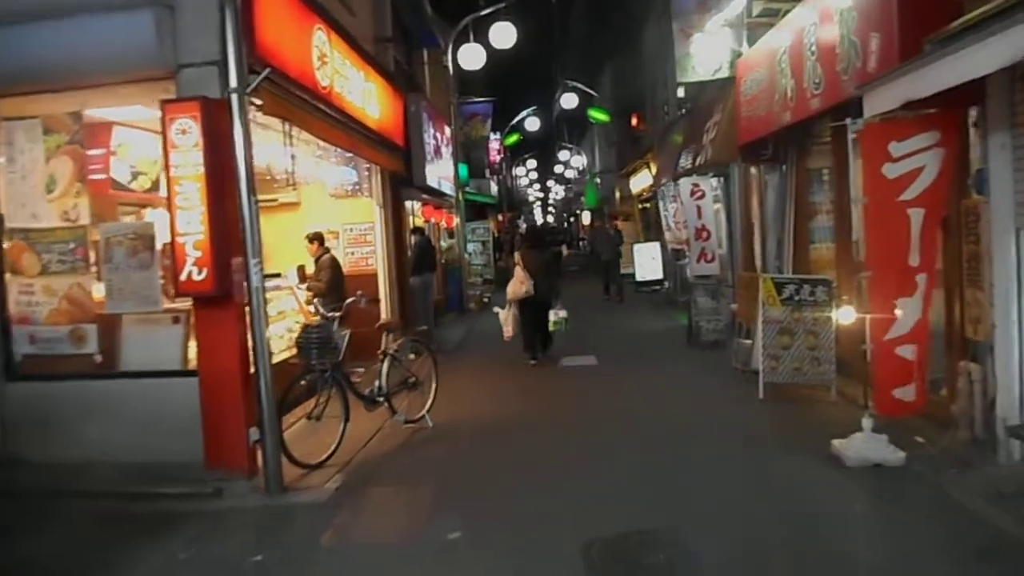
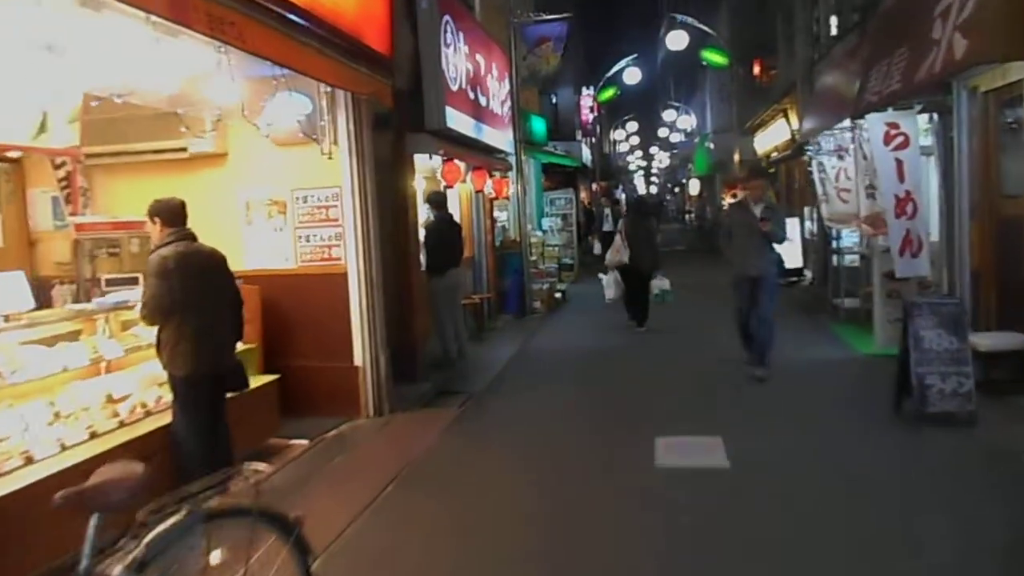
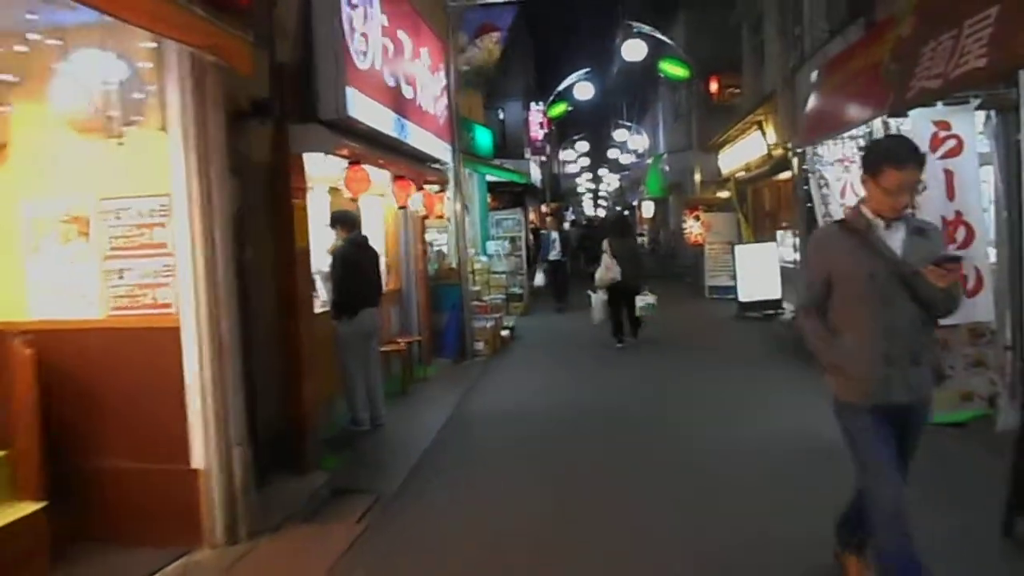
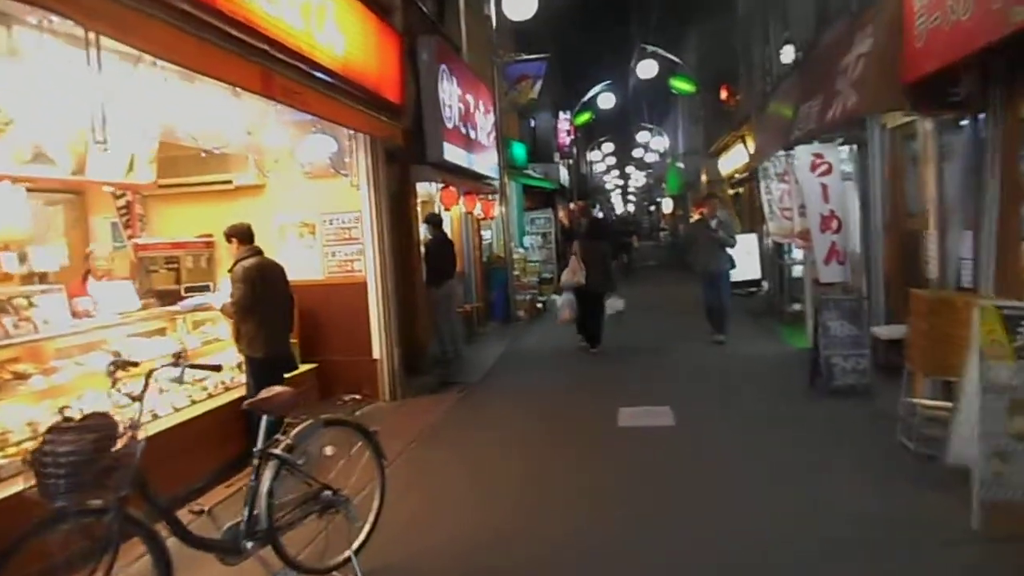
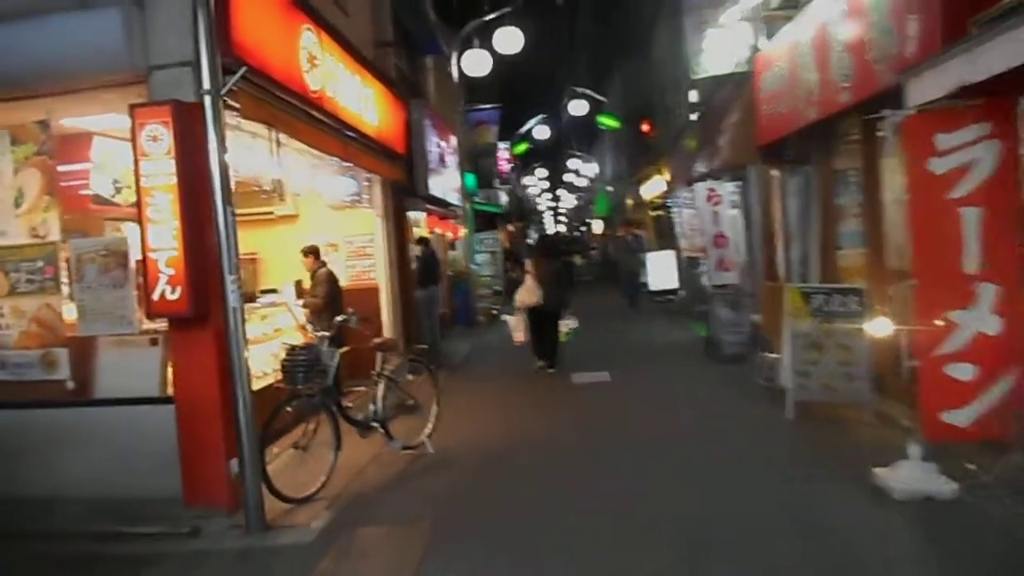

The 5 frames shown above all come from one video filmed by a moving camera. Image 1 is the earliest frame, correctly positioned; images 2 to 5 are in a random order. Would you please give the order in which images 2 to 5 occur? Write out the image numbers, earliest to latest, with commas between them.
5, 4, 2, 3
